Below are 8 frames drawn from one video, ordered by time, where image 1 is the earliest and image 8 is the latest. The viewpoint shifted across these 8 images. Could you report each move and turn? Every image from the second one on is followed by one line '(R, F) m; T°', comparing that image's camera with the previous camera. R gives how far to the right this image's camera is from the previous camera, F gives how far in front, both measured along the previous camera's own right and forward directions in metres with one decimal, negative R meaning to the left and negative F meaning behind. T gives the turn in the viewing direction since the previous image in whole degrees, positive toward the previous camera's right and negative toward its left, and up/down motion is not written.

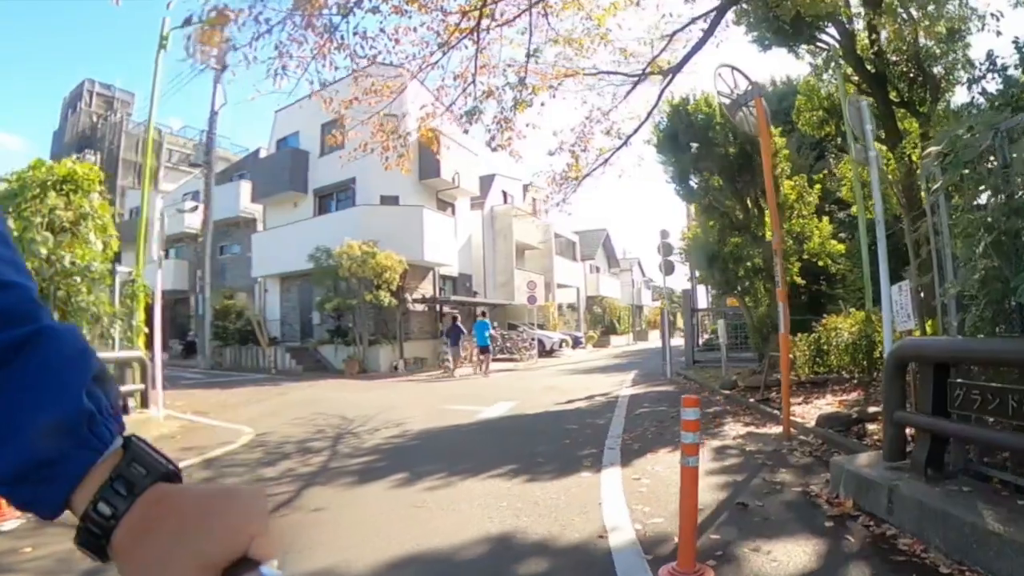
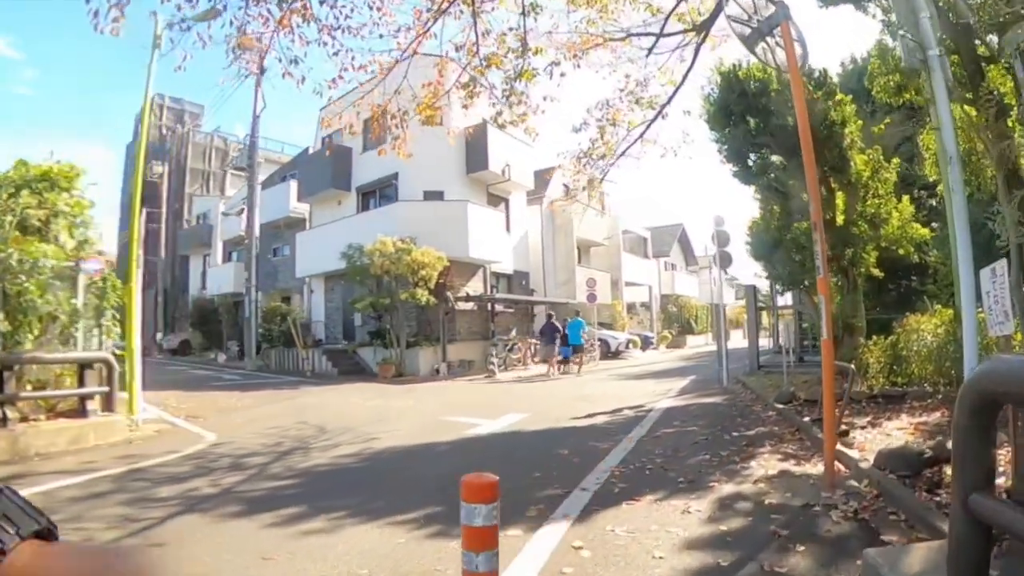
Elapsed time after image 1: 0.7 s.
(+0.9, +1.4) m; -7°
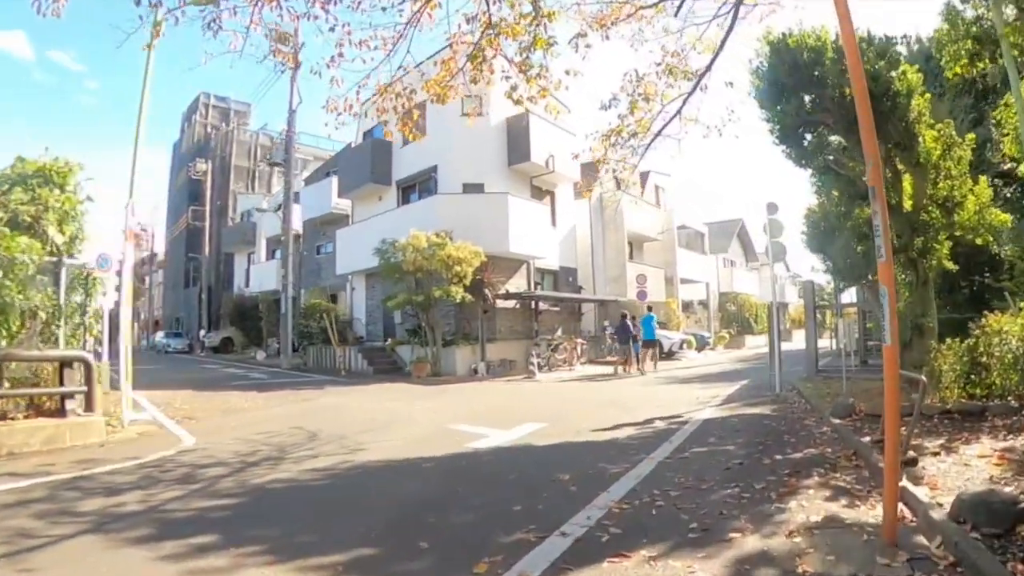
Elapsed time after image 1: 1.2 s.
(+0.5, +1.0) m; -5°
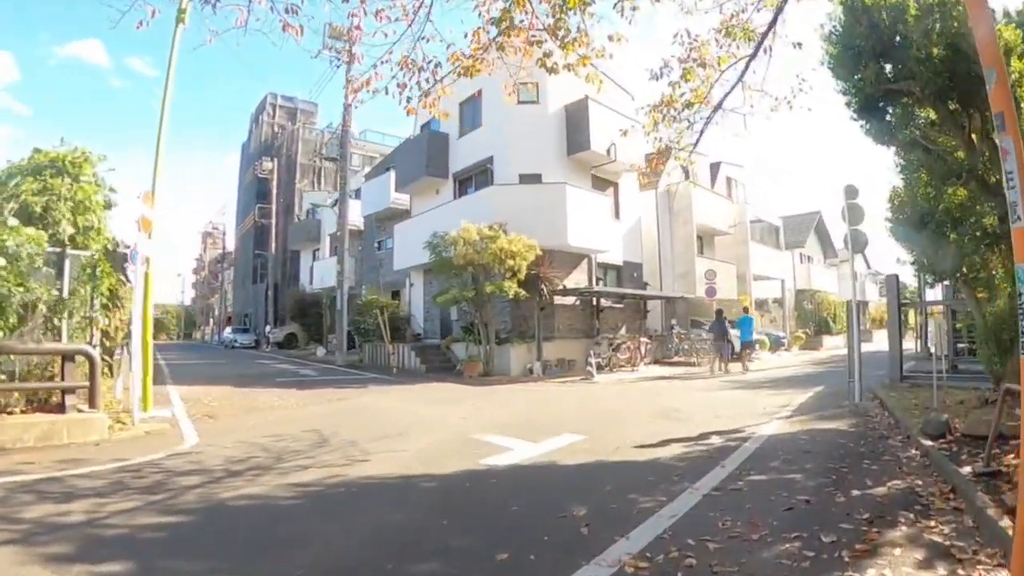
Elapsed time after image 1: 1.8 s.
(+0.4, +1.0) m; -6°
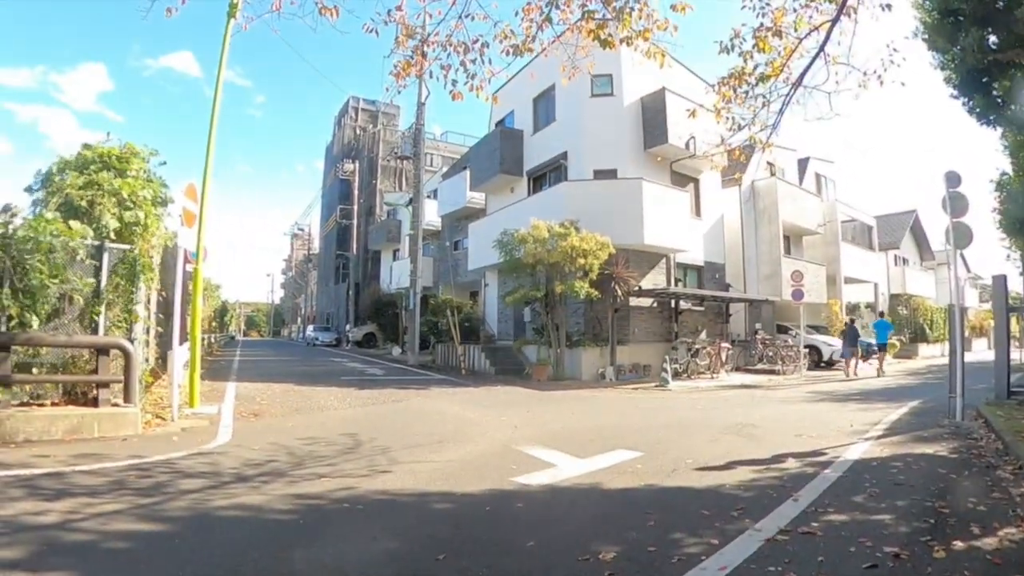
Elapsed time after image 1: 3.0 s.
(+0.4, +0.7) m; -7°
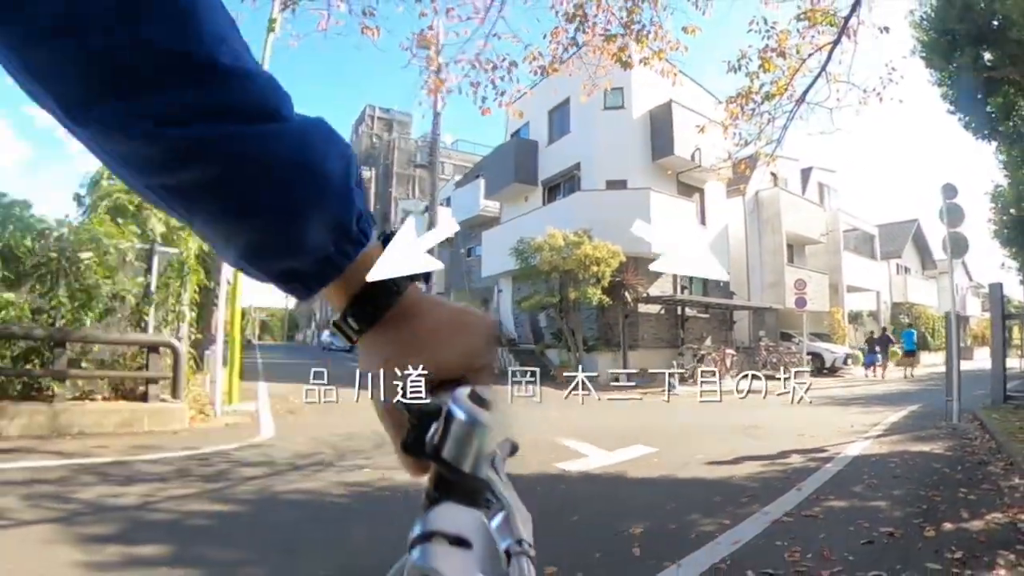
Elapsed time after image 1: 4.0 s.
(-0.2, -0.5) m; 0°
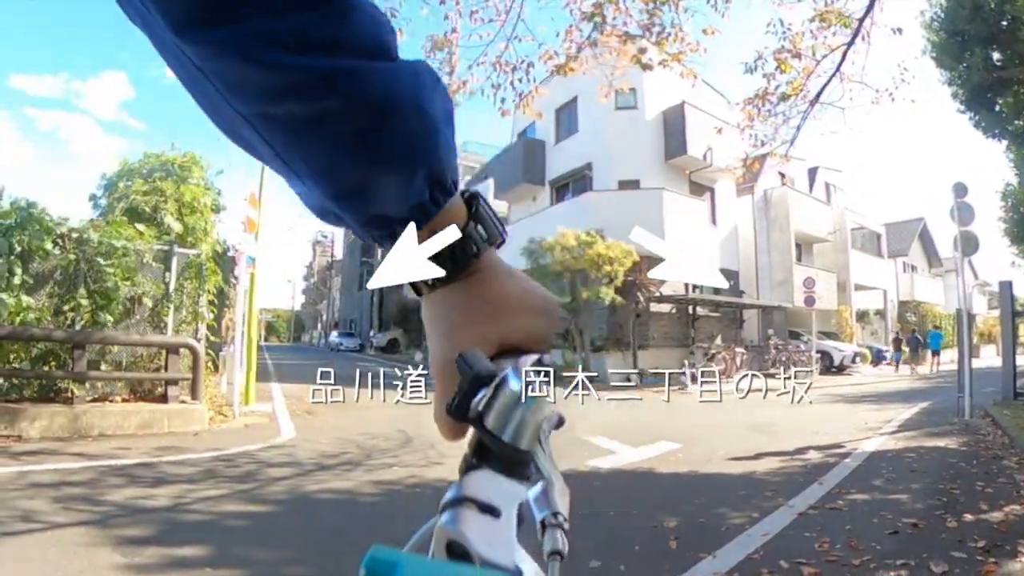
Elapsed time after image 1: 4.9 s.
(-0.2, -0.1) m; 0°
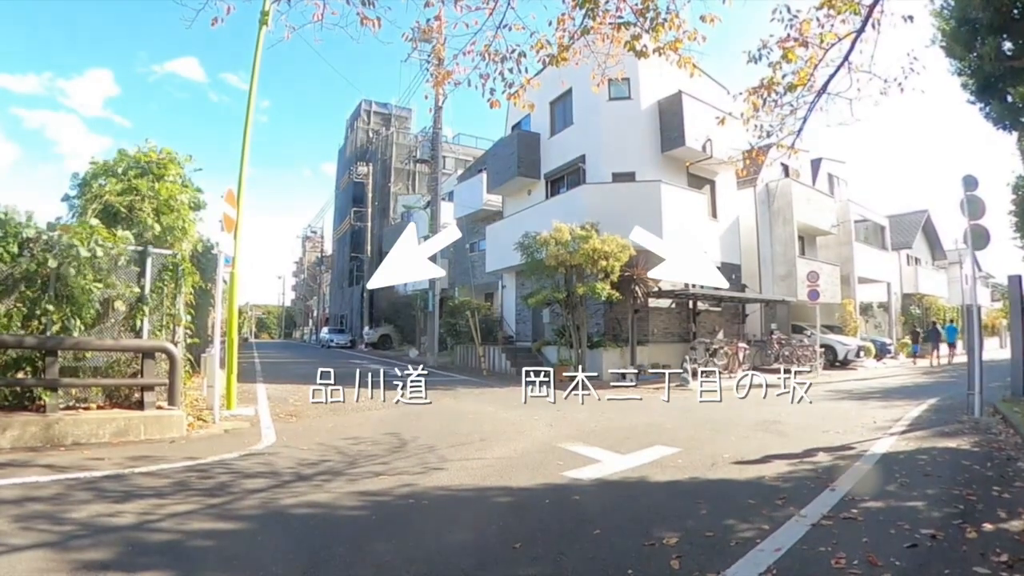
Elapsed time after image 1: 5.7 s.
(+0.1, +0.4) m; 0°
